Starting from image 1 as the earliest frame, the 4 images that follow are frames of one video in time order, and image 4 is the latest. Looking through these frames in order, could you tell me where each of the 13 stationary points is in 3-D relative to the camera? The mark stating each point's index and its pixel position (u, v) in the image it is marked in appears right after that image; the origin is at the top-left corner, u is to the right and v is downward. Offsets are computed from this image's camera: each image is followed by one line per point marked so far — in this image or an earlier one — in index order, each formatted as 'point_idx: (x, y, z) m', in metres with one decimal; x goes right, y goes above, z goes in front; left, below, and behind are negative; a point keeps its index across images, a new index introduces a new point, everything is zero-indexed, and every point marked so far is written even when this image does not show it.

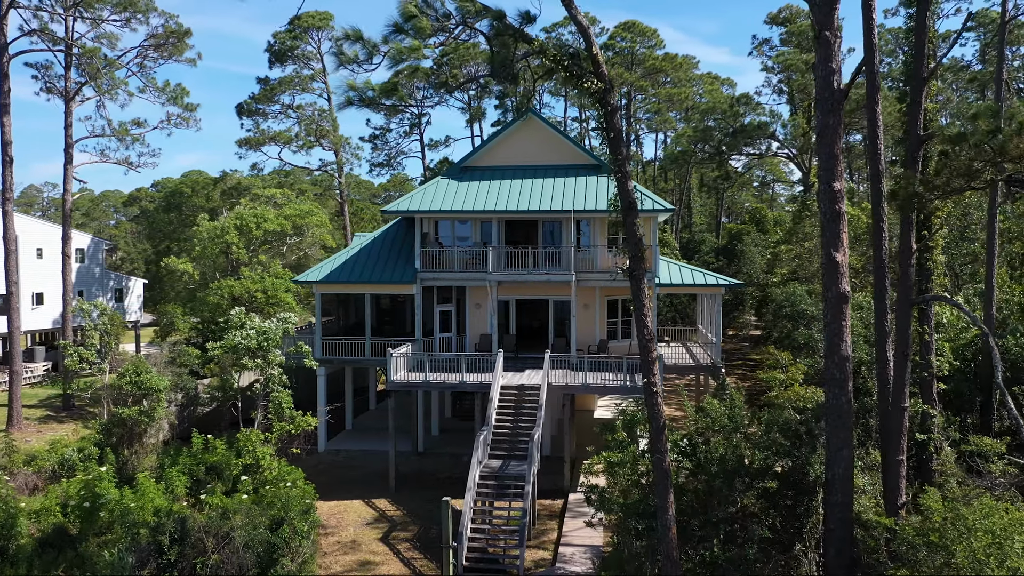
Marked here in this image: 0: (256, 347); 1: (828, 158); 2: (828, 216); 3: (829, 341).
0: (-6.7, -1.6, +17.1) m
1: (+4.2, +1.7, +8.2) m
2: (+4.1, +0.9, +8.0) m
3: (+4.2, -0.7, +8.1) m
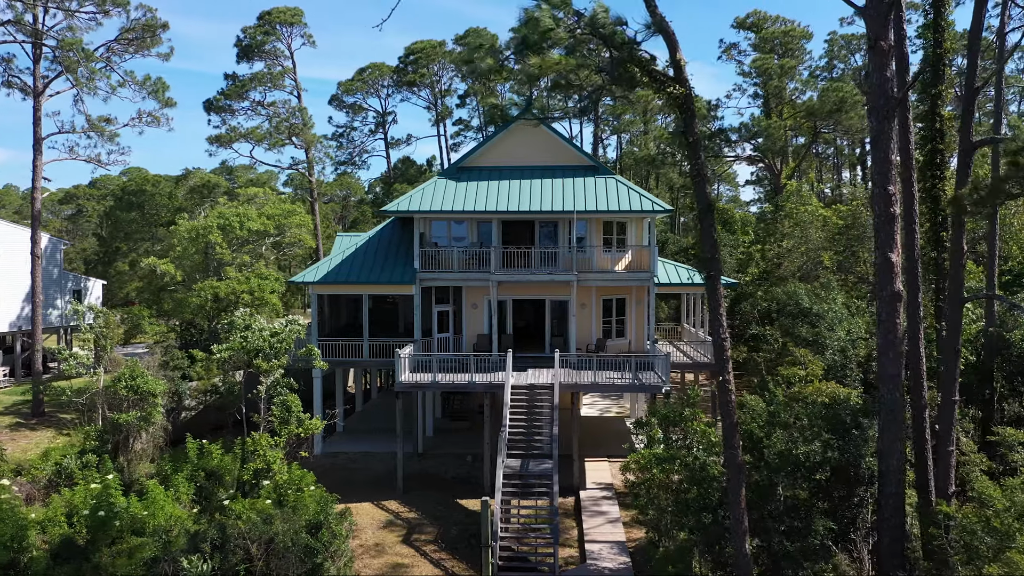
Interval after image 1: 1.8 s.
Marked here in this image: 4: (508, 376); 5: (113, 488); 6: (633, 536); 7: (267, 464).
0: (-6.4, -1.6, +16.7) m
1: (+5.0, +1.7, +8.6) m
2: (+5.0, +0.9, +8.4) m
3: (+5.0, -0.7, +8.5) m
4: (-0.1, -2.4, +17.5) m
5: (-9.0, -4.6, +14.2) m
6: (+2.5, -5.3, +13.5) m
7: (-5.9, -4.3, +15.5) m
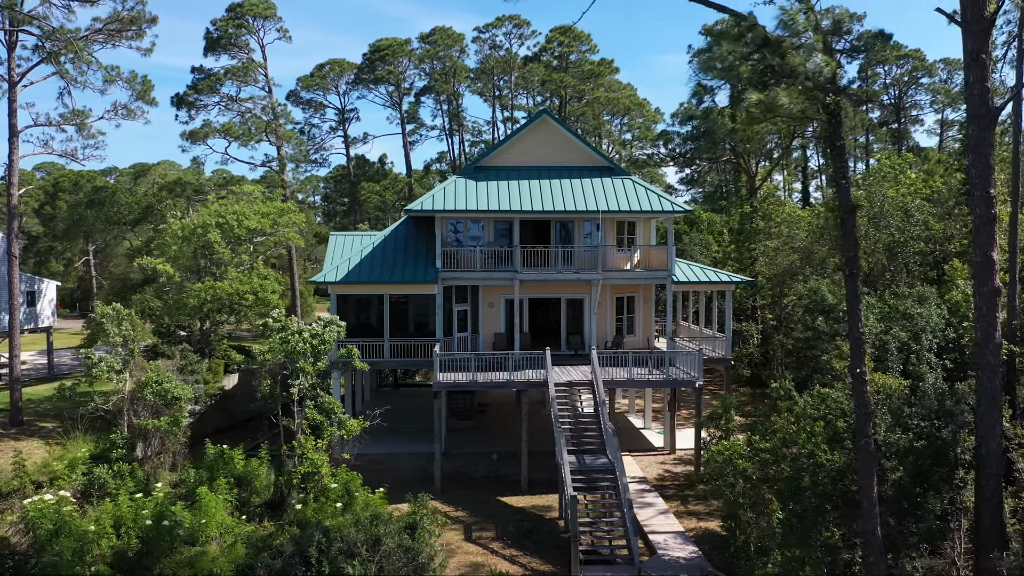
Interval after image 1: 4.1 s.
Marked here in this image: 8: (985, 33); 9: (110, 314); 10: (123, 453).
0: (-5.3, -1.6, +16.4) m
1: (+6.7, +1.7, +9.2) m
2: (+6.7, +1.0, +9.0) m
3: (+6.7, -0.6, +9.1) m
4: (+1.0, -2.4, +17.6) m
5: (-7.6, -4.6, +13.7) m
6: (+3.9, -5.2, +13.9) m
7: (-4.7, -4.3, +15.2) m
8: (+6.7, +3.6, +9.0) m
9: (-11.0, -0.7, +17.5) m
10: (-10.0, -4.3, +16.4) m
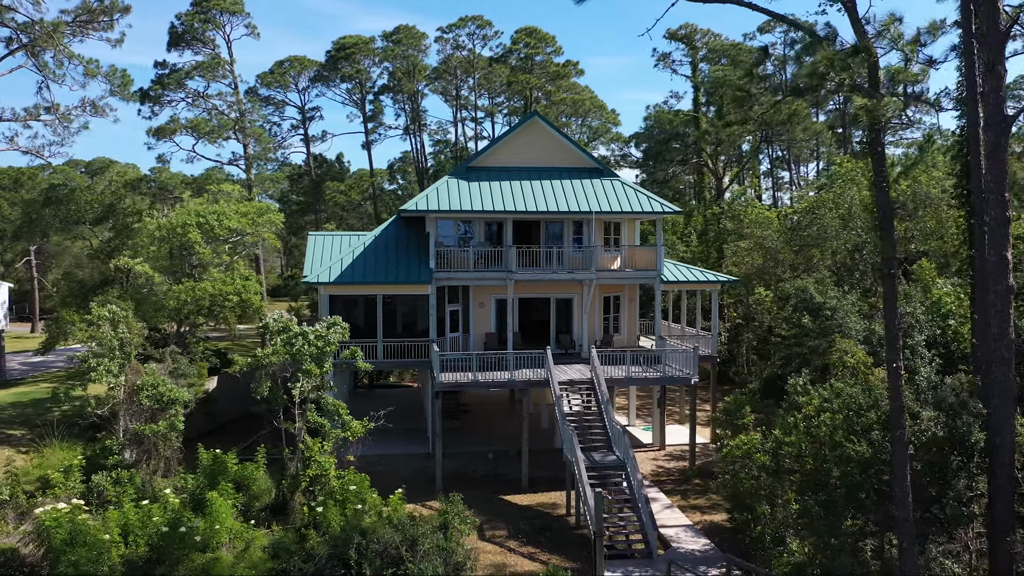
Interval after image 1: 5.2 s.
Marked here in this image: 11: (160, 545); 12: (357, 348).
0: (-5.1, -1.7, +16.2) m
1: (+7.3, +1.8, +9.8) m
2: (+7.3, +1.0, +9.6) m
3: (+7.3, -0.6, +9.6) m
4: (+1.0, -2.4, +17.8) m
5: (-7.3, -4.6, +13.4) m
6: (+4.2, -5.2, +14.3) m
7: (-4.5, -4.3, +15.0) m
8: (+7.2, +3.7, +9.6) m
9: (-11.0, -0.8, +16.9) m
10: (-9.9, -4.3, +15.9) m
11: (-6.7, -4.9, +12.1) m
12: (-4.2, -1.6, +17.1) m
